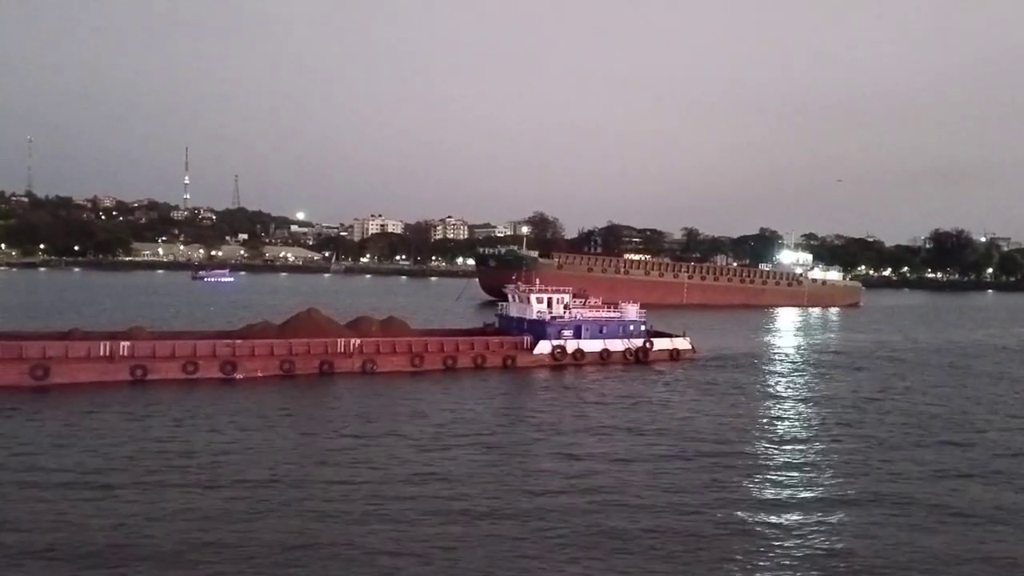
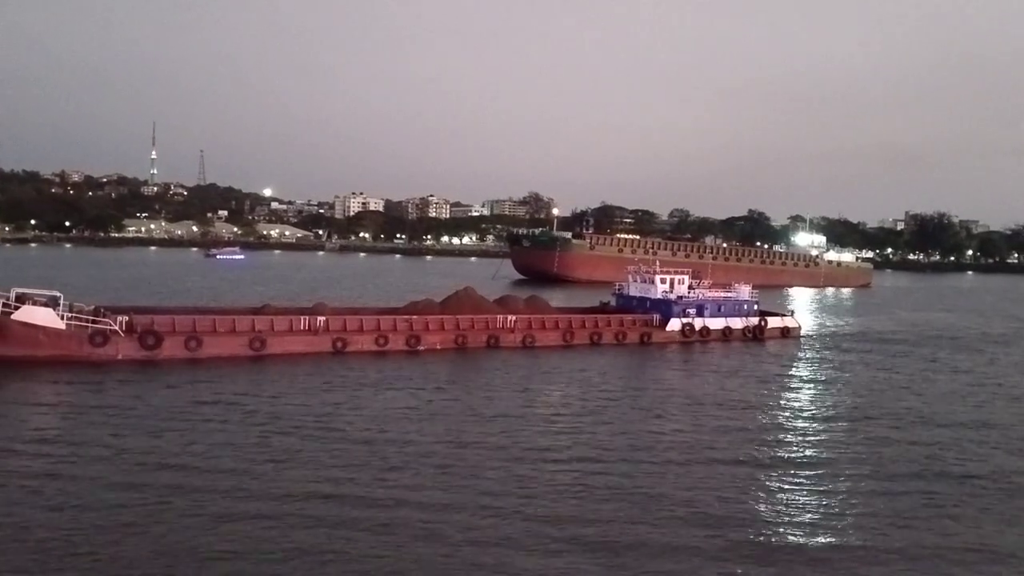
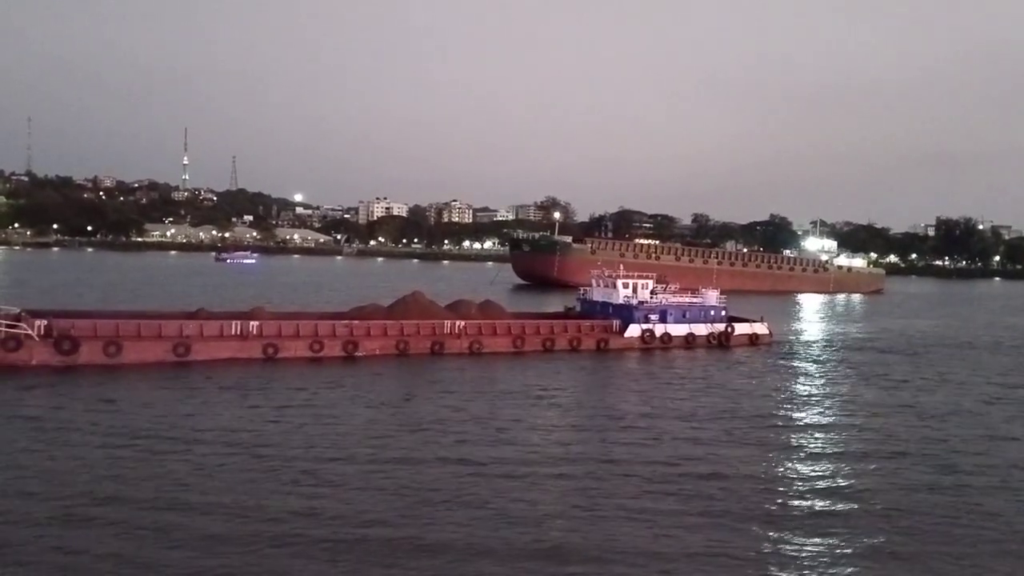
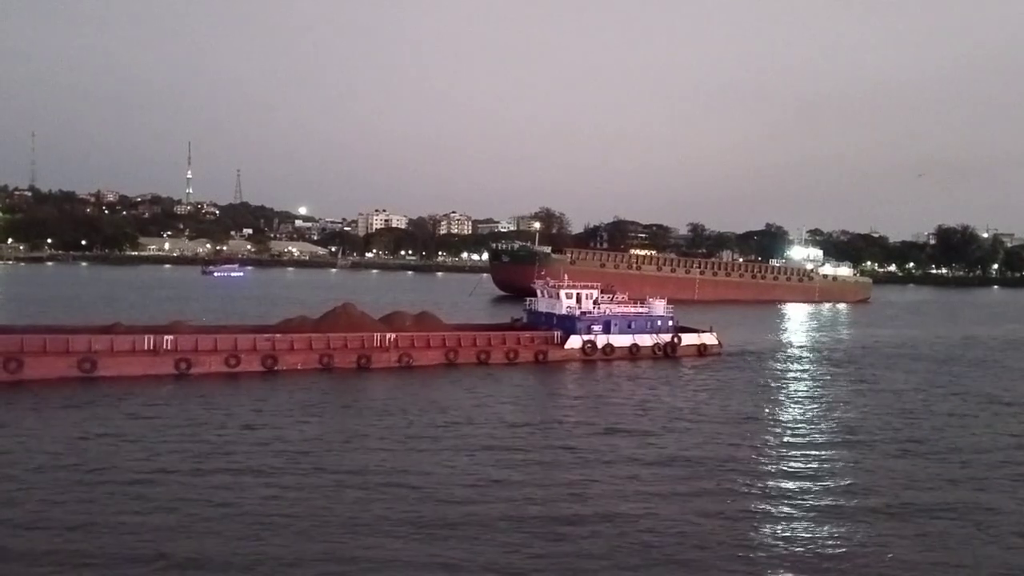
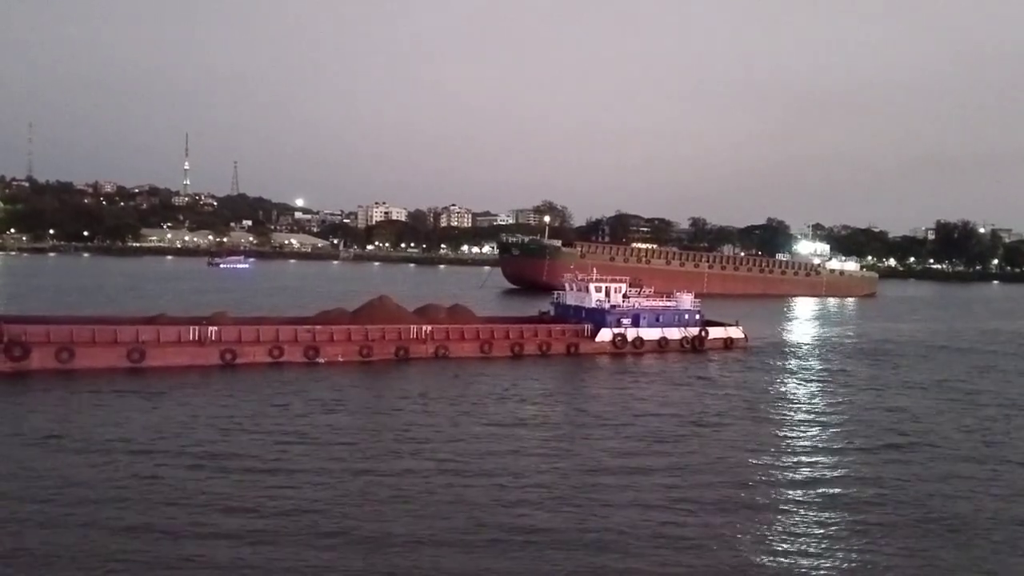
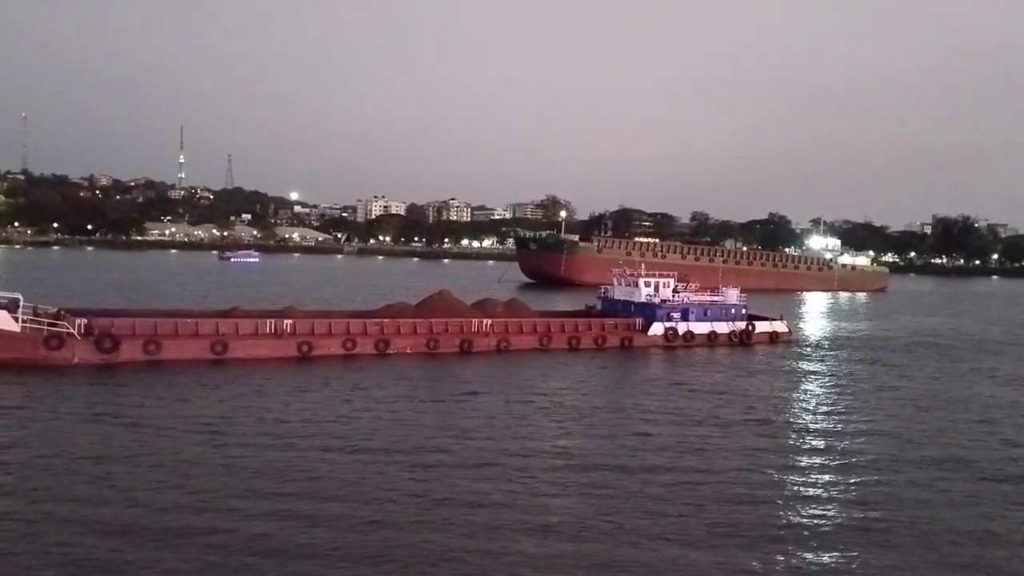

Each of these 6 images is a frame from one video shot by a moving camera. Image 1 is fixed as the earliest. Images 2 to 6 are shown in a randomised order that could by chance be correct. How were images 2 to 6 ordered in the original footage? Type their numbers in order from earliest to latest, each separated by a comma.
4, 5, 3, 6, 2
